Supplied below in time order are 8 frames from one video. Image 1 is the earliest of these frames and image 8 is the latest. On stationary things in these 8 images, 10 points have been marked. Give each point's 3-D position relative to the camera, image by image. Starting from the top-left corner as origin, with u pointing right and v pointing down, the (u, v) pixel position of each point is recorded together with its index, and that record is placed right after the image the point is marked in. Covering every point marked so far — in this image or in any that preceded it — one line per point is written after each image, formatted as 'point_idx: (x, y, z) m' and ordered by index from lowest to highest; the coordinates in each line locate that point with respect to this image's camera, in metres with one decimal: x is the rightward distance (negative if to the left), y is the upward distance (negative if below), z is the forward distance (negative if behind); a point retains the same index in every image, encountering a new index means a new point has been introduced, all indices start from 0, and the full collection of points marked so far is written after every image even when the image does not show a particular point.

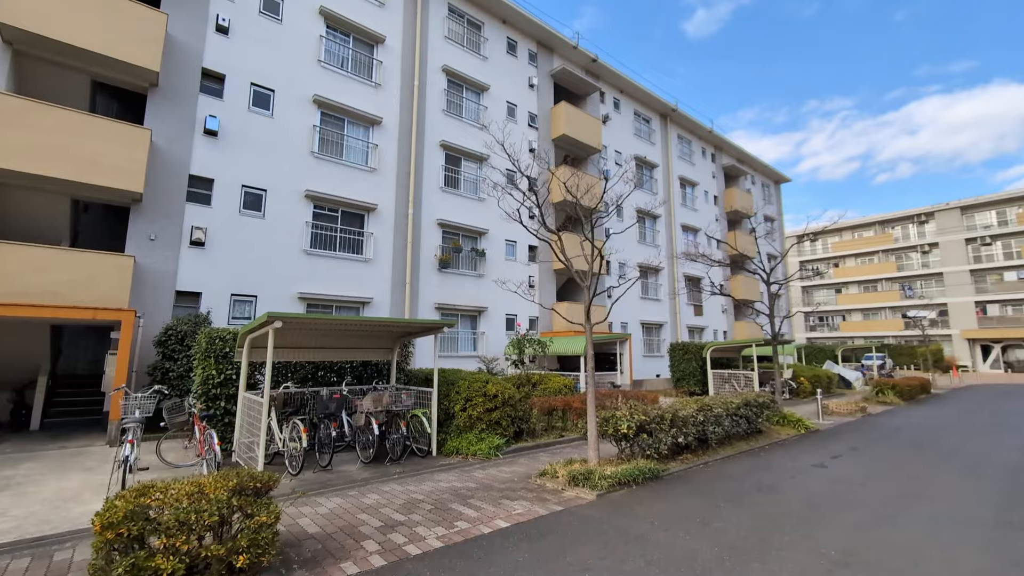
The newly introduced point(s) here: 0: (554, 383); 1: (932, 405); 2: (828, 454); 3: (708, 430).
0: (+1.0, -2.4, +11.7) m
1: (+13.8, -3.8, +15.6) m
2: (+5.0, -2.7, +7.6) m
3: (+2.9, -2.1, +7.3) m
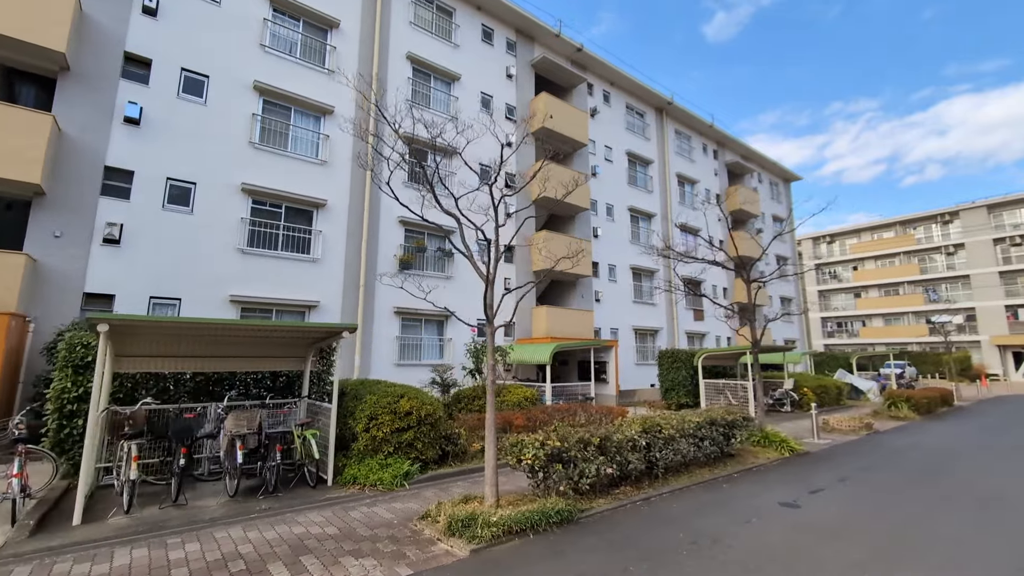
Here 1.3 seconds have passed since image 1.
0: (0.0, -2.5, +10.5) m
1: (+12.9, -3.8, +13.9) m
2: (+3.8, -2.6, +6.3) m
3: (+1.7, -2.1, +6.0) m
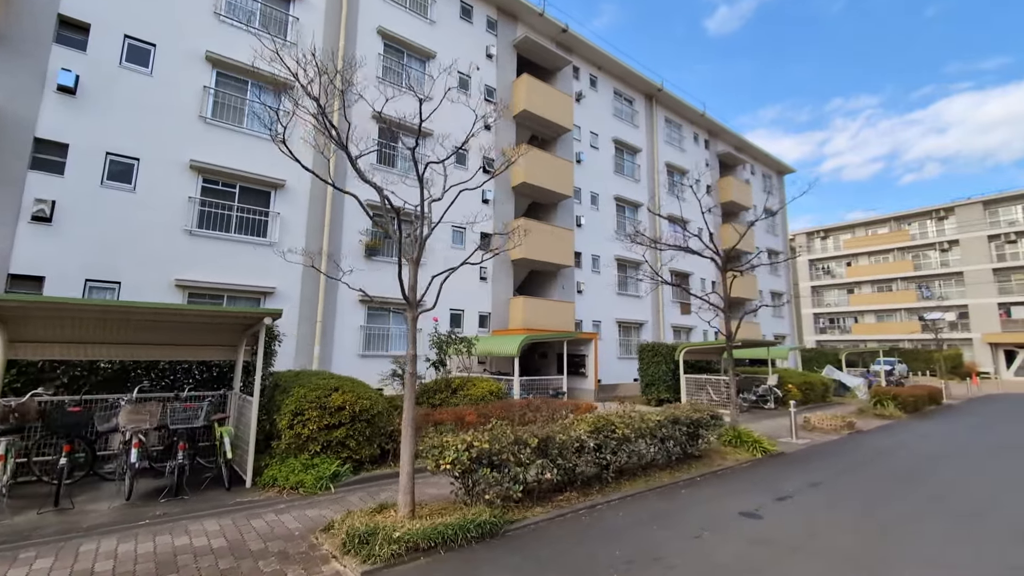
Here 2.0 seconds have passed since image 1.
0: (-0.8, -2.2, +9.9) m
1: (+12.1, -3.7, +13.5) m
2: (+3.1, -2.4, +5.7) m
3: (+1.0, -1.9, +5.4) m
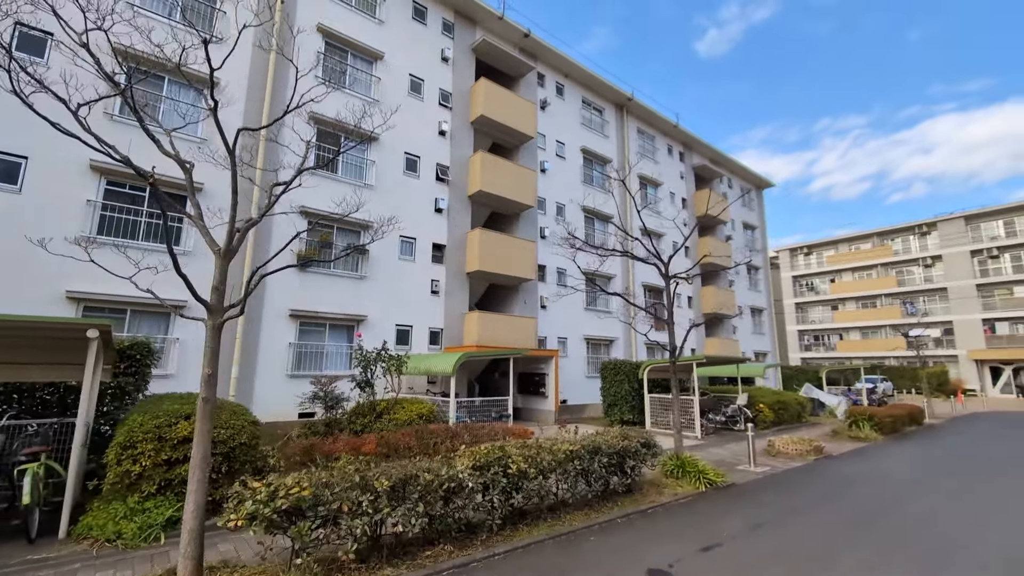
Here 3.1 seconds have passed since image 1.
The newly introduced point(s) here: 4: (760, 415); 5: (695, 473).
0: (-2.1, -2.4, +8.9) m
1: (+10.7, -4.0, +12.6) m
2: (+1.9, -2.5, +4.7) m
3: (-0.2, -2.0, +4.4) m
4: (+7.2, -3.7, +14.0) m
5: (+2.6, -2.6, +6.7) m
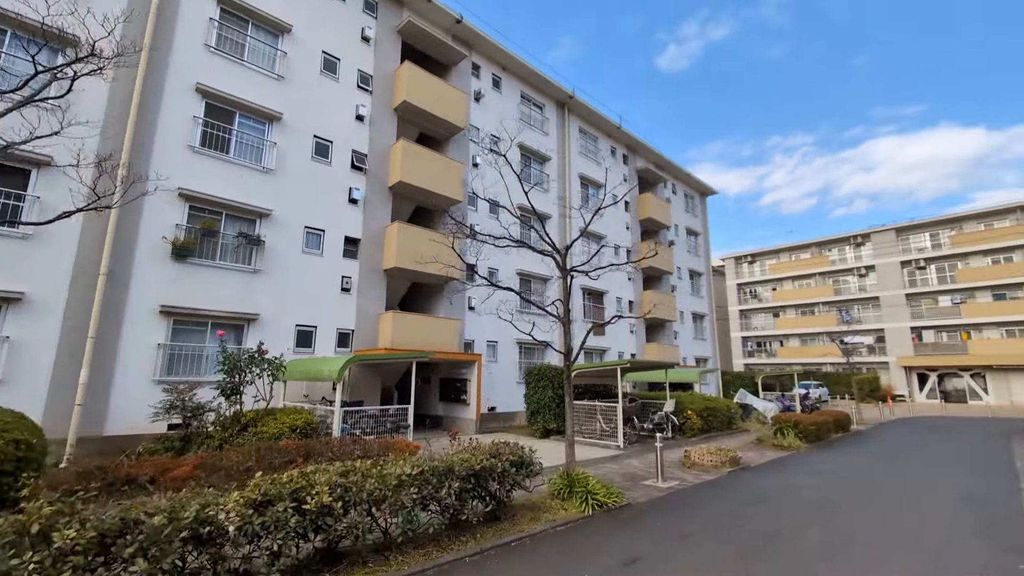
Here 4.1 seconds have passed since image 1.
0: (-3.9, -2.3, +7.7) m
1: (+8.6, -4.1, +12.3) m
2: (+0.3, -2.4, +3.9) m
3: (-1.7, -1.8, +3.4) m
4: (+4.9, -3.8, +13.5) m
5: (+0.9, -2.5, +5.9) m
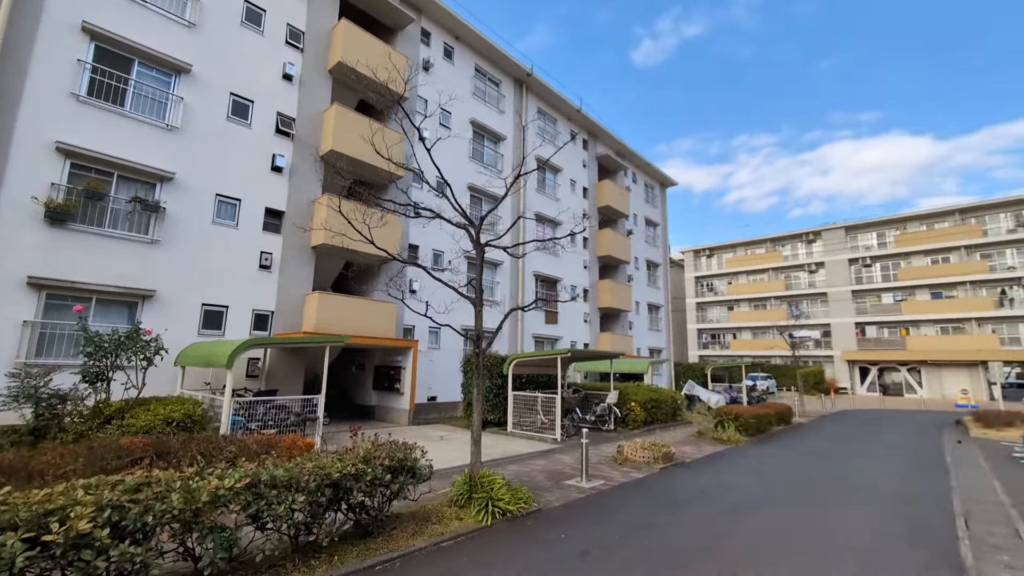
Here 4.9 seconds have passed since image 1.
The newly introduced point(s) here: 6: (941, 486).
0: (-5.1, -1.9, +6.6) m
1: (+6.9, -3.9, +12.2) m
2: (-0.7, -2.2, +3.1) m
3: (-2.6, -1.6, +2.5) m
4: (+3.2, -3.4, +13.0) m
5: (-0.3, -2.3, +5.1) m
6: (+6.7, -3.1, +7.5) m
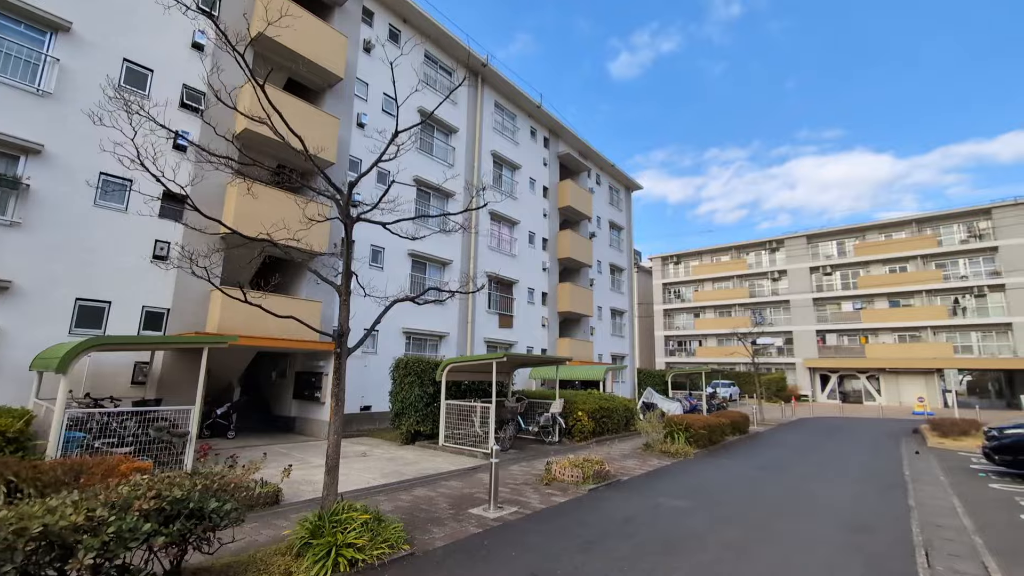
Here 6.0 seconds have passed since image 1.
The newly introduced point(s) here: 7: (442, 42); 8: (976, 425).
0: (-6.4, -1.7, +5.2) m
1: (+5.3, -3.9, +11.3) m
2: (-1.7, -2.0, +1.9) m
3: (-3.7, -1.3, +1.2) m
4: (+1.6, -3.4, +12.0) m
5: (-1.4, -2.1, +4.0) m
6: (+5.4, -3.1, +6.7) m
7: (-2.7, +9.2, +17.8) m
8: (+14.1, -4.2, +14.5) m
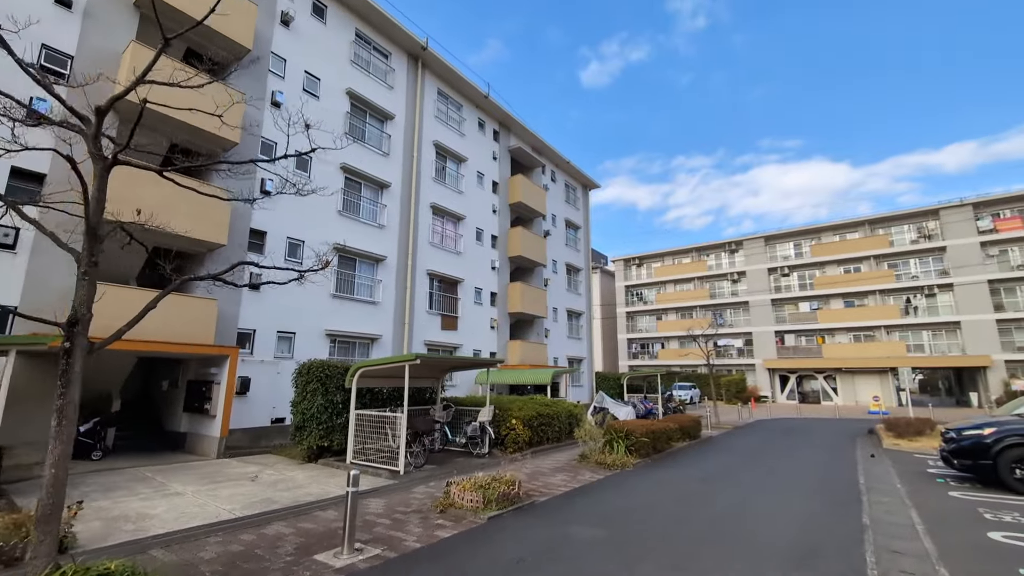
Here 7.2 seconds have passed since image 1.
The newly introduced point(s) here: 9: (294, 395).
0: (-7.6, -1.5, +3.5) m
1: (+3.7, -3.8, +10.4) m
2: (-2.8, -1.8, +0.5) m
3: (-4.7, -1.1, -0.3) m
4: (-0.1, -3.3, +10.8) m
5: (-2.6, -1.9, +2.6) m
6: (+4.1, -2.9, +5.8) m
7: (-4.7, +9.2, +16.5) m
8: (+12.3, -4.0, +14.1) m
9: (-4.5, -2.2, +10.1) m
